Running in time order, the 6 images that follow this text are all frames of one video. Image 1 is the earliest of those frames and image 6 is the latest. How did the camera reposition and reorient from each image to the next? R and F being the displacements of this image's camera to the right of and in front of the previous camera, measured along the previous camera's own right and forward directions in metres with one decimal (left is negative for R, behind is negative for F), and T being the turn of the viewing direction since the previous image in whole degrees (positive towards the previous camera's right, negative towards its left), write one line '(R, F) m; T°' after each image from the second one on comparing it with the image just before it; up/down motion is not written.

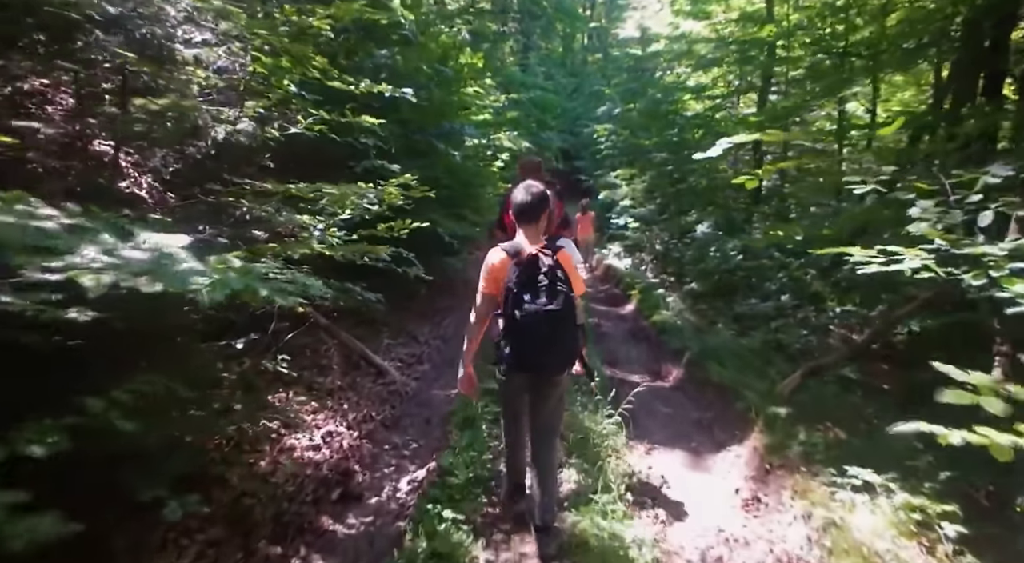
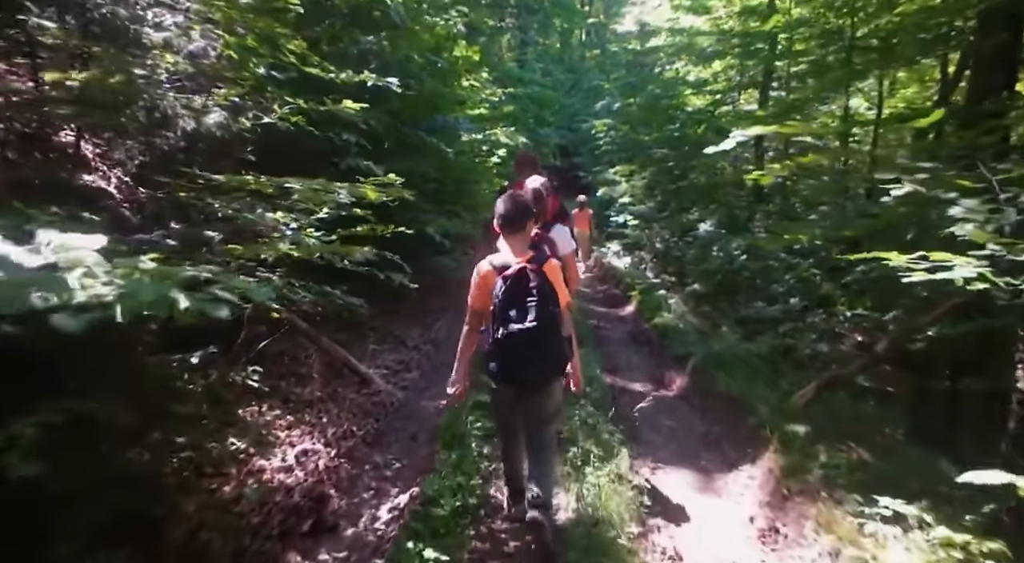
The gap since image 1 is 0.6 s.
(0.0, +0.4) m; 0°
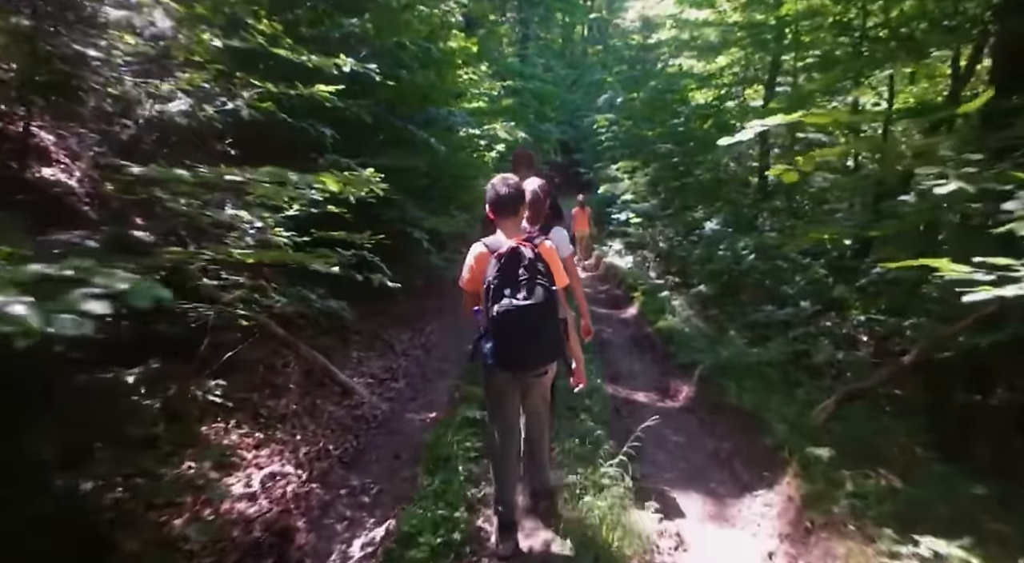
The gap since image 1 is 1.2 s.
(+0.1, +0.5) m; 0°
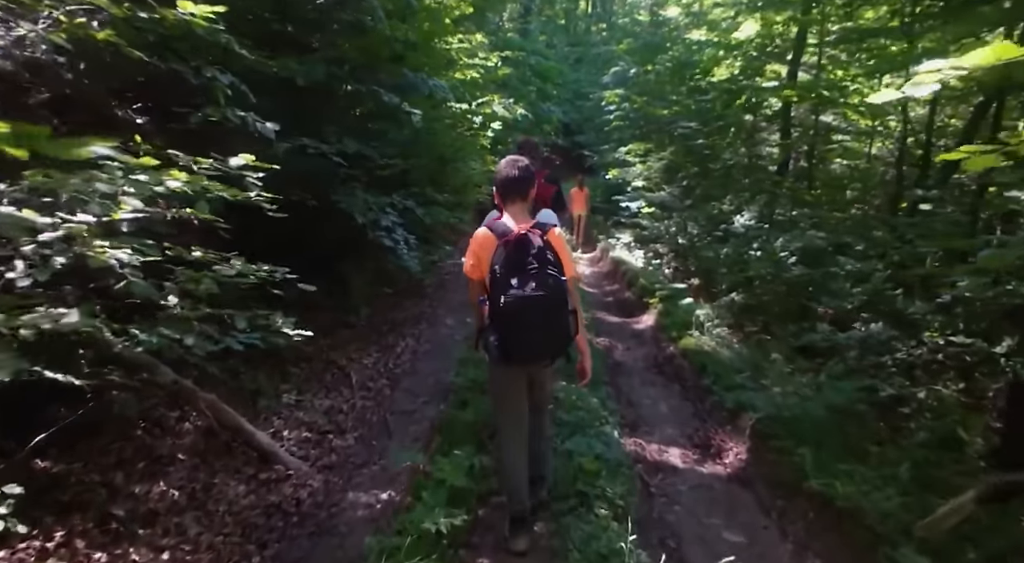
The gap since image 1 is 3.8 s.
(+0.1, +1.7) m; 0°
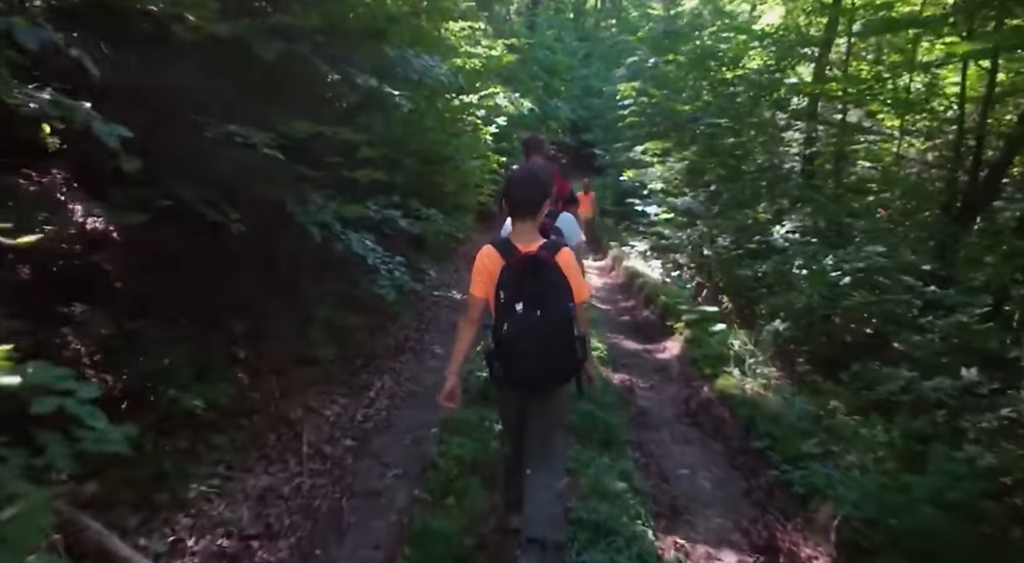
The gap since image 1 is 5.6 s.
(0.0, +1.3) m; 0°
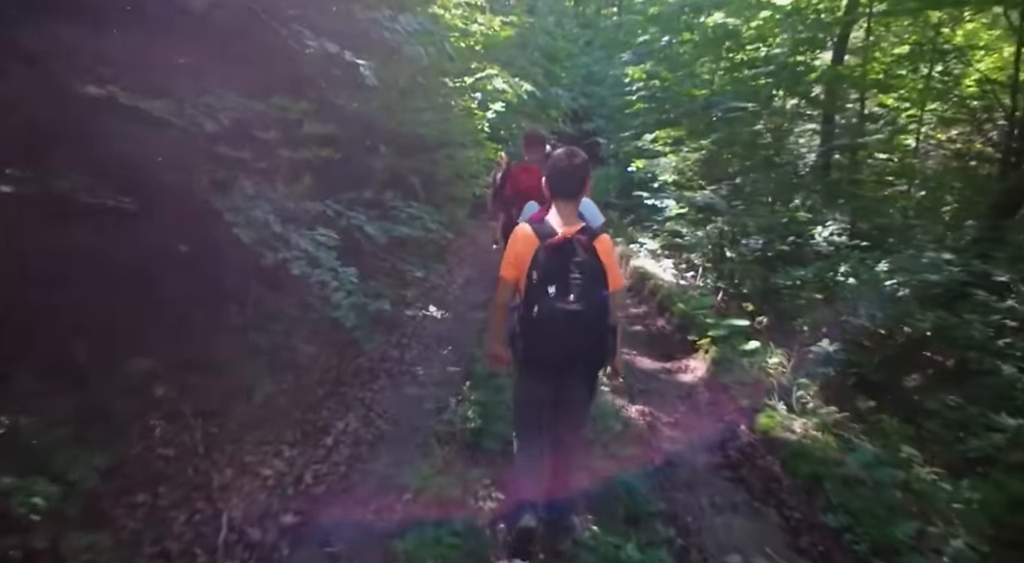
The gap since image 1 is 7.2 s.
(0.0, +1.2) m; 0°
